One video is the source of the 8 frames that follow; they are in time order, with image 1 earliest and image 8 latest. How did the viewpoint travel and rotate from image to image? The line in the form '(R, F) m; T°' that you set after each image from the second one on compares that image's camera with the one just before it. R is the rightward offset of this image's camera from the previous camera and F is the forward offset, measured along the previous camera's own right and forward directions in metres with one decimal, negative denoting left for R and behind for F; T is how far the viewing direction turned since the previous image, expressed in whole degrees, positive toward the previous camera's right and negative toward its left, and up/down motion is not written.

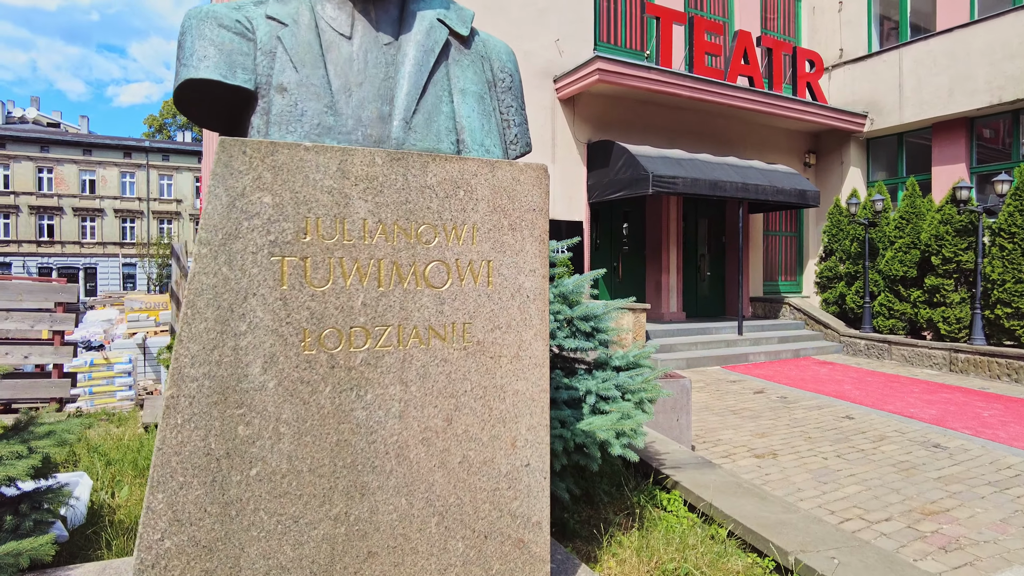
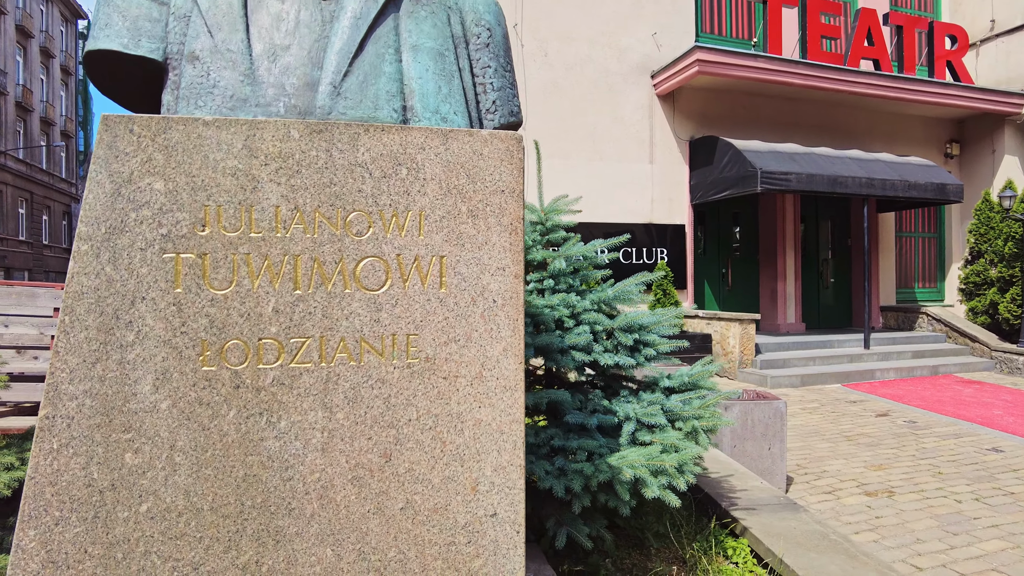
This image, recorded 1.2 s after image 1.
(+0.4, +0.4) m; -10°
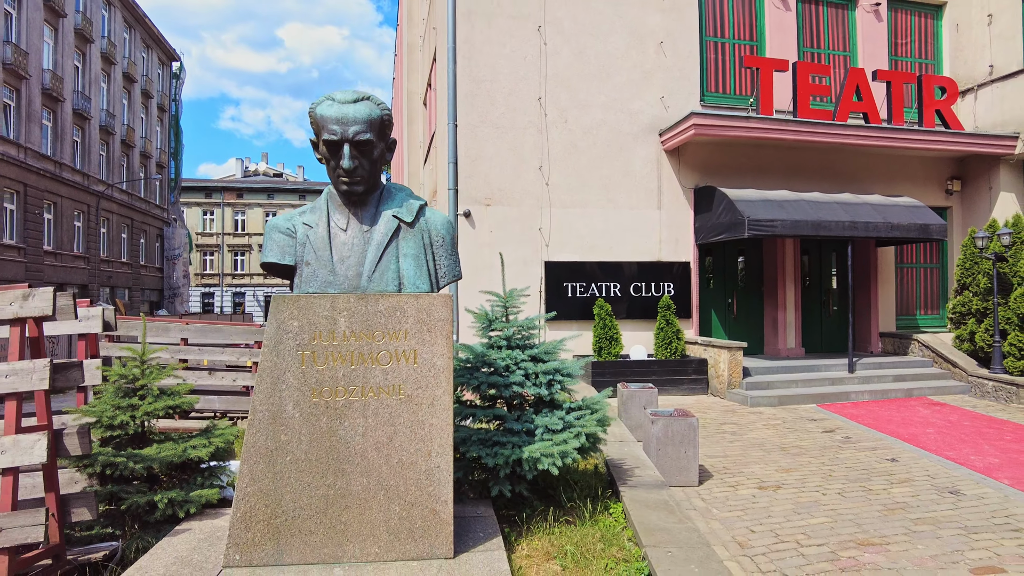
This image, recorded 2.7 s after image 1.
(+0.6, -1.8) m; -5°
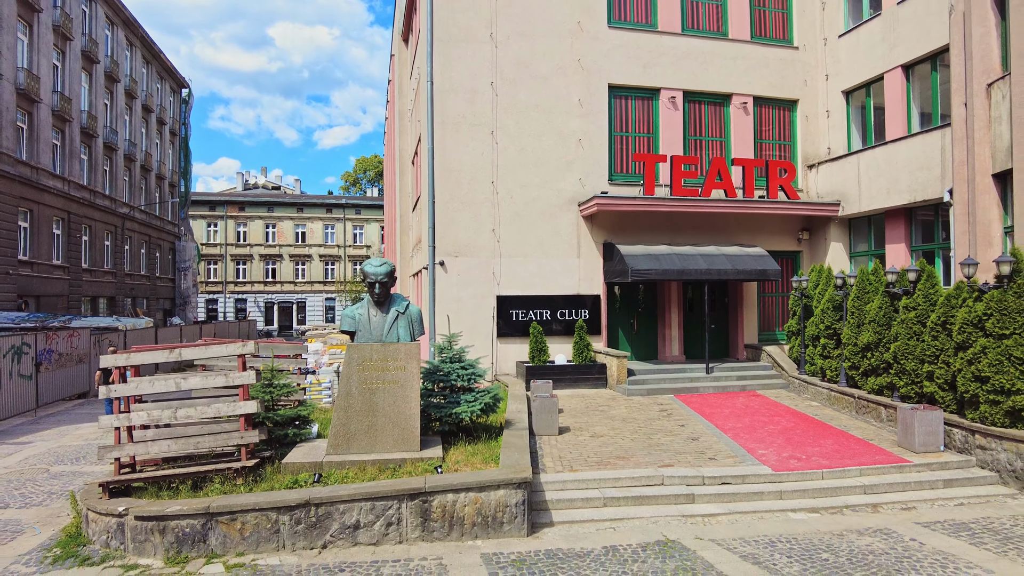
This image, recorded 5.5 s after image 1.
(+0.7, -4.7) m; +1°
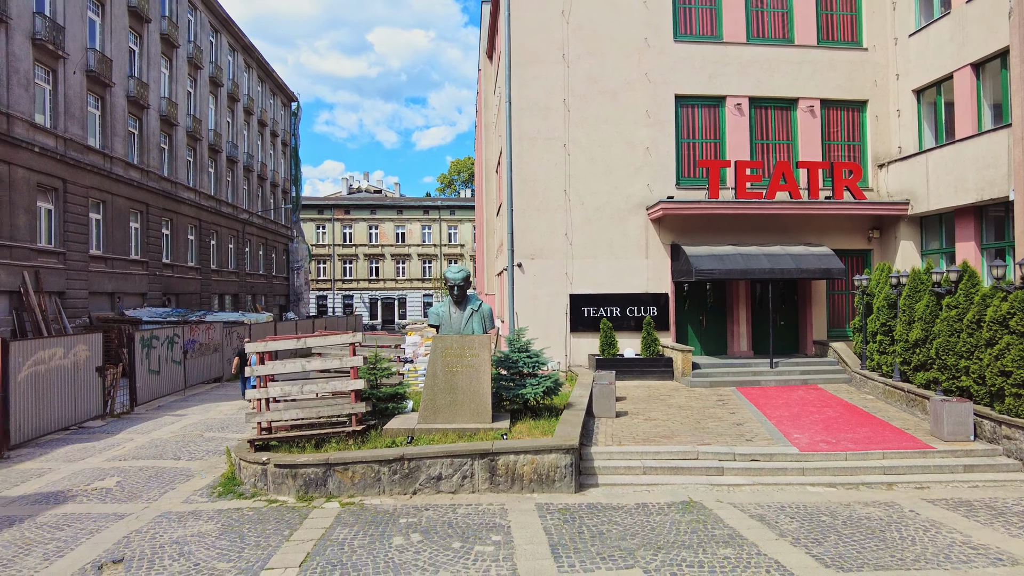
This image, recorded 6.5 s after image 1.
(+0.6, -1.6) m; -8°
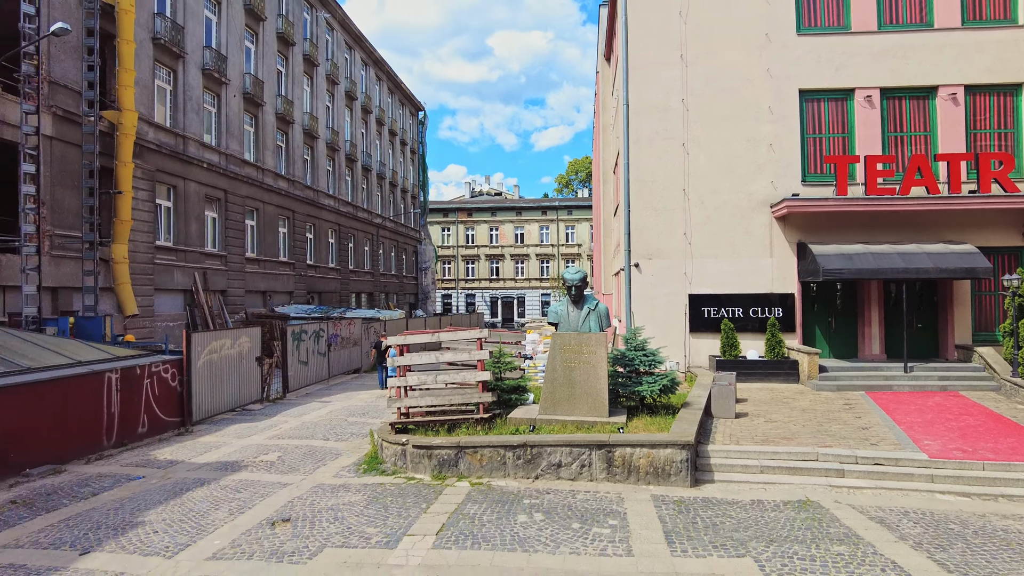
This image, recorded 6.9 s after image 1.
(0.0, -0.6) m; -10°
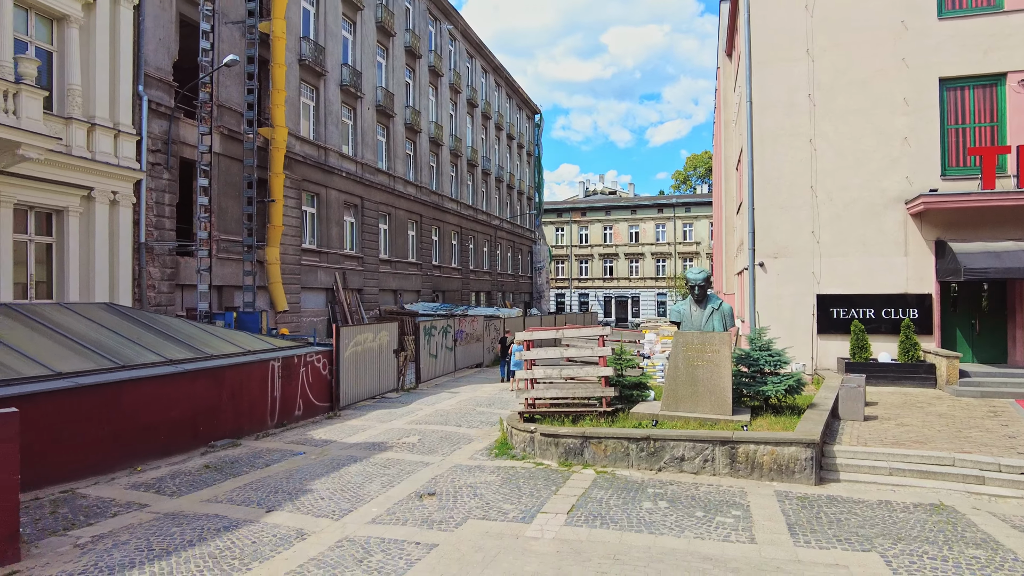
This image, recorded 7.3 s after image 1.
(-0.2, -0.7) m; -10°
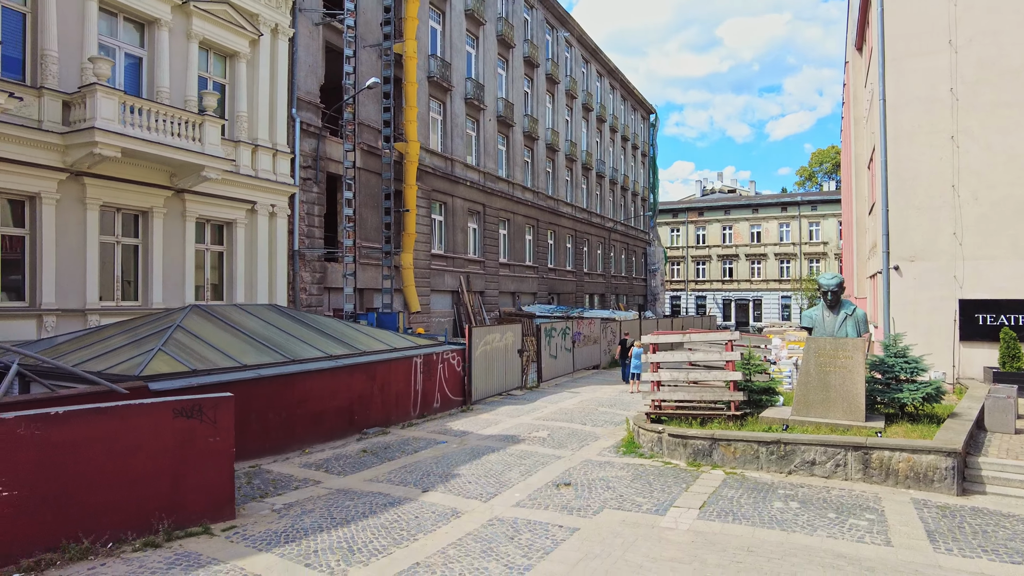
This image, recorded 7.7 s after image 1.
(-0.3, -0.8) m; -10°
